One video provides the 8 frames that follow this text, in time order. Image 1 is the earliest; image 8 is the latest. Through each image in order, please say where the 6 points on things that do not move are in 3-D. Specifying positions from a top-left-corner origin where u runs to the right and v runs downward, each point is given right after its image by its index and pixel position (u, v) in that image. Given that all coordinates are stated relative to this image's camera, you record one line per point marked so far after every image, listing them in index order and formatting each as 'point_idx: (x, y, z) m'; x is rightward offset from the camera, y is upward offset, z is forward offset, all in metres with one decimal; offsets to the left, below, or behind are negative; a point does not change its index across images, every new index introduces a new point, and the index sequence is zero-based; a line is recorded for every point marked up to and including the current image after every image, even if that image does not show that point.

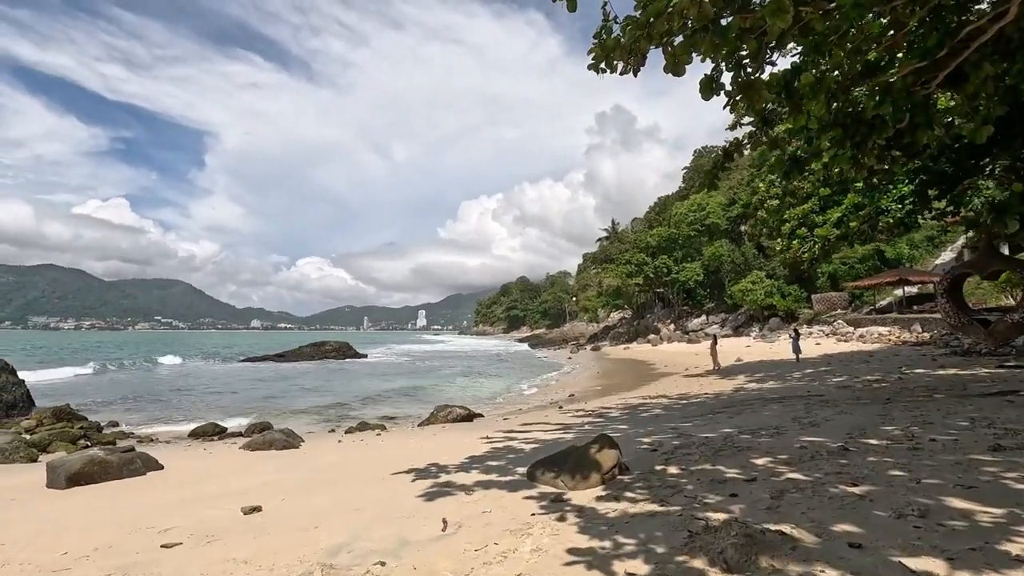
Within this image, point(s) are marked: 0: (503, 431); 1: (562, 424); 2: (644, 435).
0: (-0.2, -2.6, +9.6) m
1: (+1.0, -2.6, +10.2) m
2: (+1.8, -1.9, +7.0) m
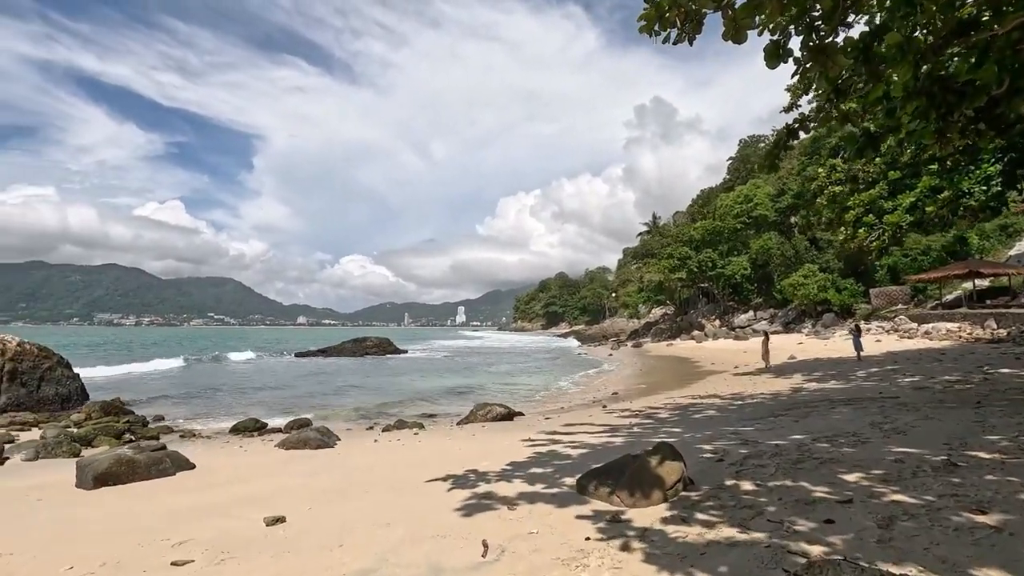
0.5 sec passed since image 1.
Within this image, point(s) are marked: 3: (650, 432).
0: (+0.6, -2.5, +9.0) m
1: (+1.7, -2.5, +9.6) m
2: (+2.3, -1.8, +6.3) m
3: (+2.1, -2.2, +8.2) m
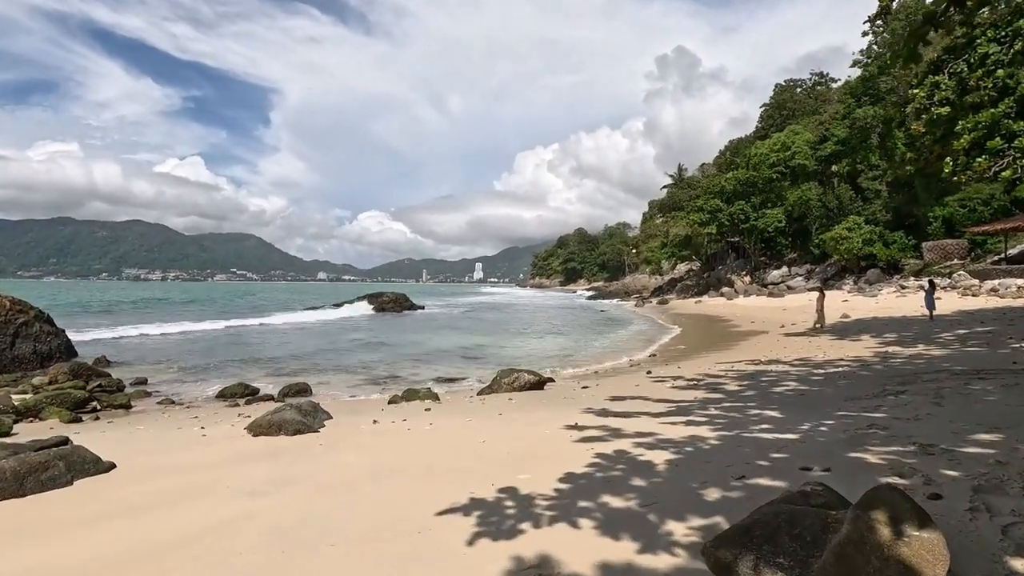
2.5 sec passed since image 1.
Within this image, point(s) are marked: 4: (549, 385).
0: (+1.1, -1.6, +7.0) m
1: (+2.2, -1.6, +7.6) m
2: (+2.7, -1.2, +4.2) m
3: (+2.6, -1.5, +6.2) m
4: (+0.7, -1.9, +10.5) m
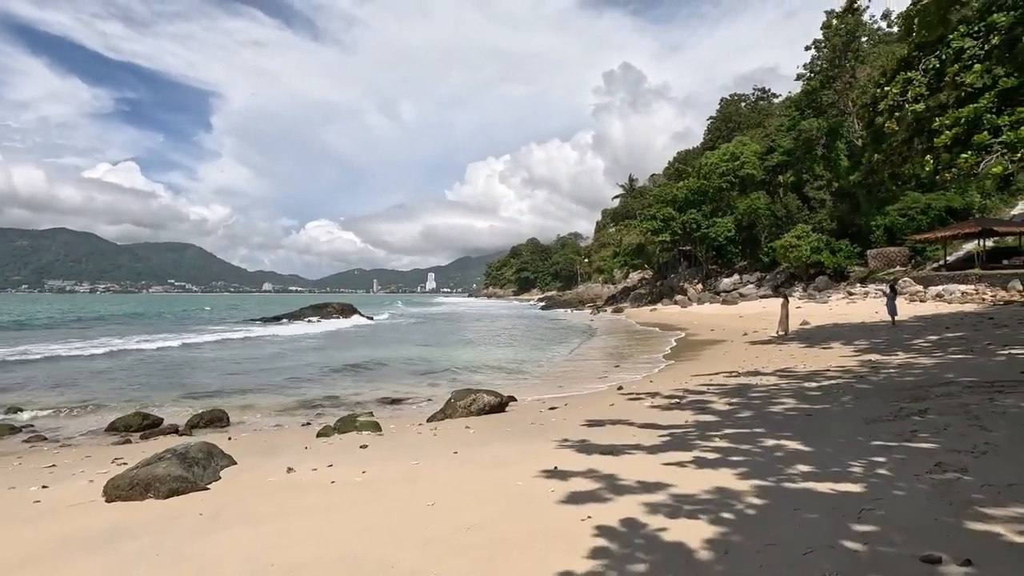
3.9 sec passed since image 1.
0: (+0.6, -1.7, +5.6) m
1: (+1.8, -1.7, +6.3) m
2: (+2.5, -1.2, +3.0) m
3: (+2.2, -1.5, +4.9) m
4: (0.0, -2.0, +9.1) m
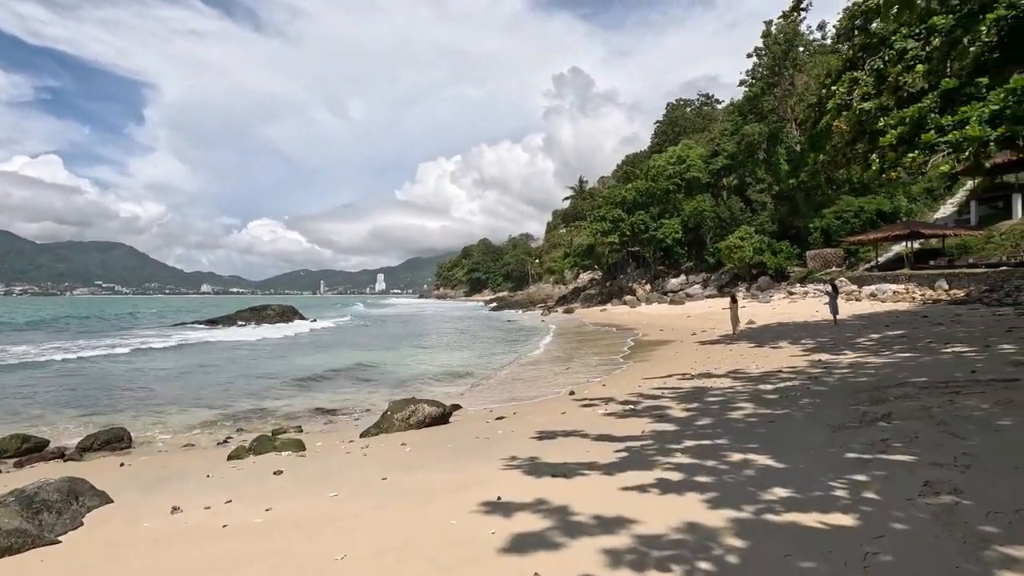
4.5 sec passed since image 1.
0: (+0.1, -1.7, +5.0) m
1: (+1.1, -1.7, +5.7) m
2: (+2.2, -1.2, +2.5) m
3: (+1.7, -1.5, +4.4) m
4: (-0.9, -2.0, +8.3) m
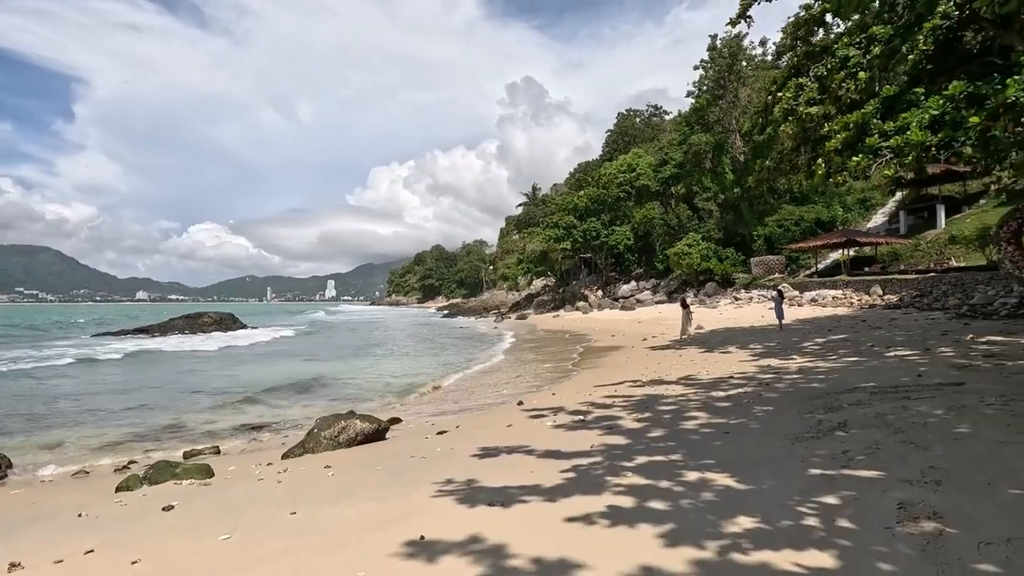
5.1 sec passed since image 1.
0: (-0.5, -1.7, +4.4) m
1: (+0.5, -1.7, +5.2) m
2: (+1.8, -1.2, +2.1) m
3: (+1.2, -1.5, +3.9) m
4: (-1.7, -2.1, +7.6) m
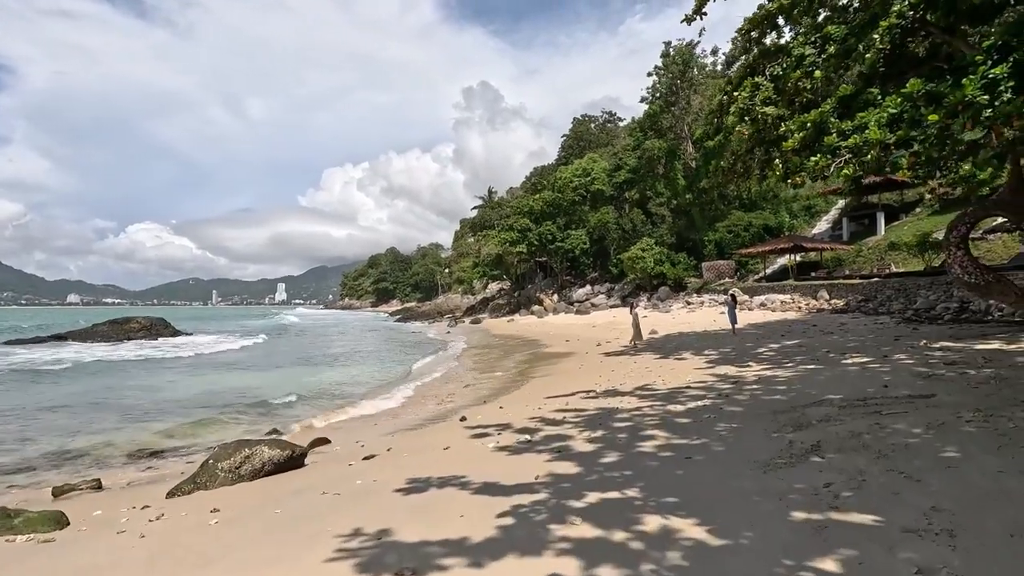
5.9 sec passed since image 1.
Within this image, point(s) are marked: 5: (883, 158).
0: (-1.0, -1.7, +3.4) m
1: (-0.1, -1.7, +4.3) m
2: (+1.5, -1.2, +1.3) m
3: (+0.7, -1.5, +3.1) m
4: (-2.5, -2.1, +6.5) m
5: (+6.2, +2.2, +9.1) m
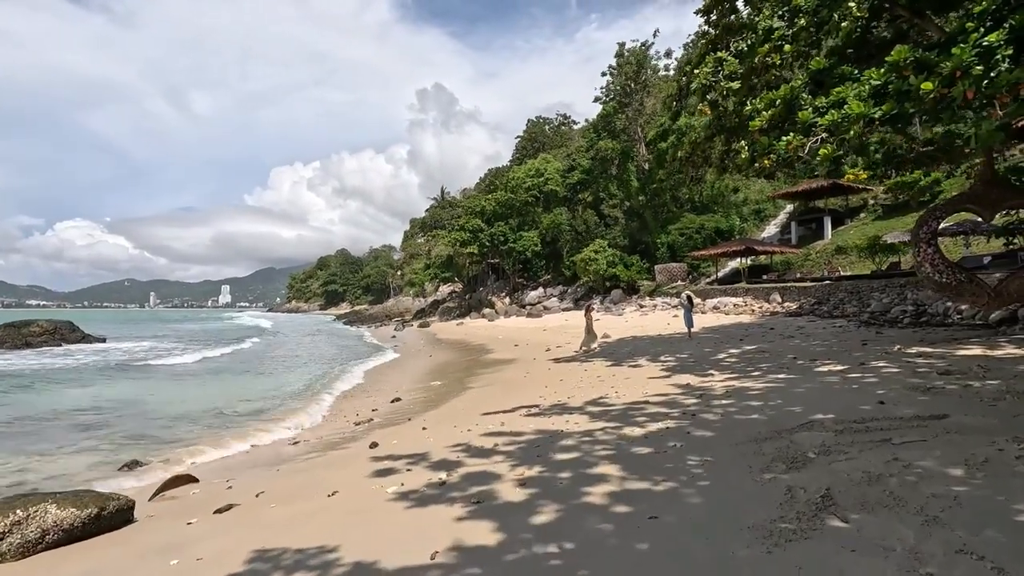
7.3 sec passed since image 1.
0: (-1.6, -1.6, +1.6) m
1: (-0.7, -1.6, +2.6) m
2: (+1.1, -1.1, -0.2) m
3: (+0.2, -1.4, +1.5) m
4: (-3.4, -2.0, +4.6) m
5: (+5.2, +2.2, +7.9) m
